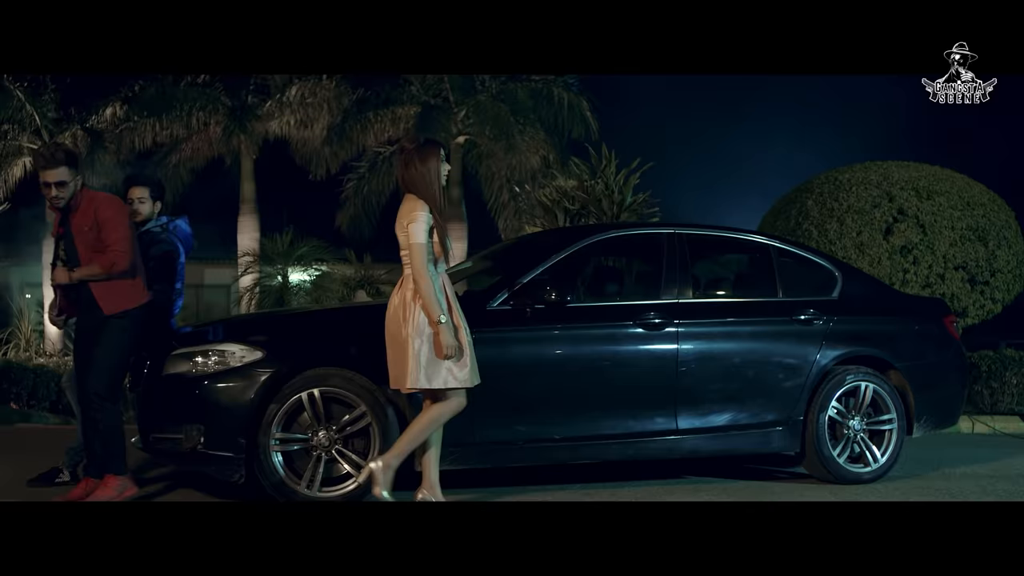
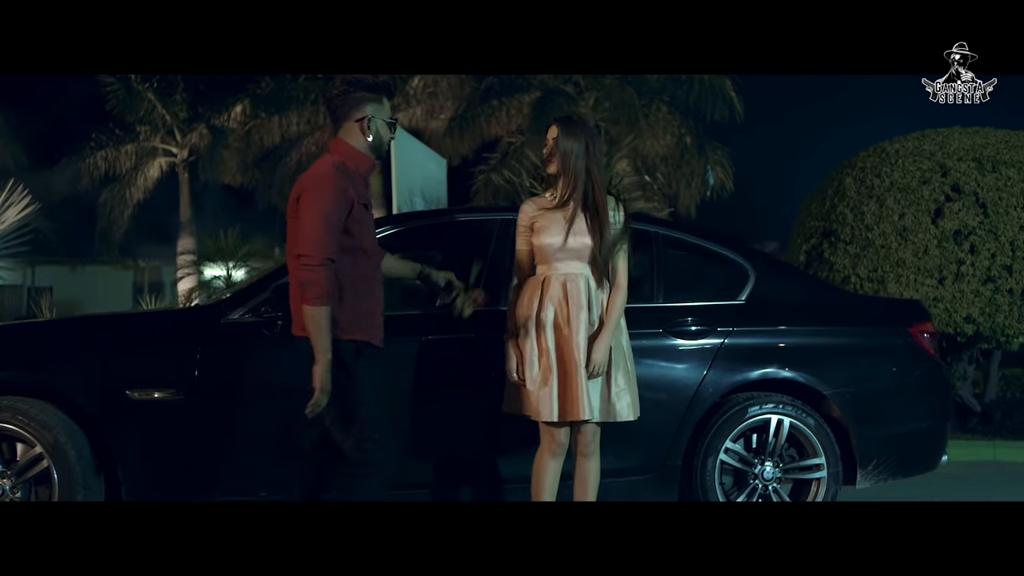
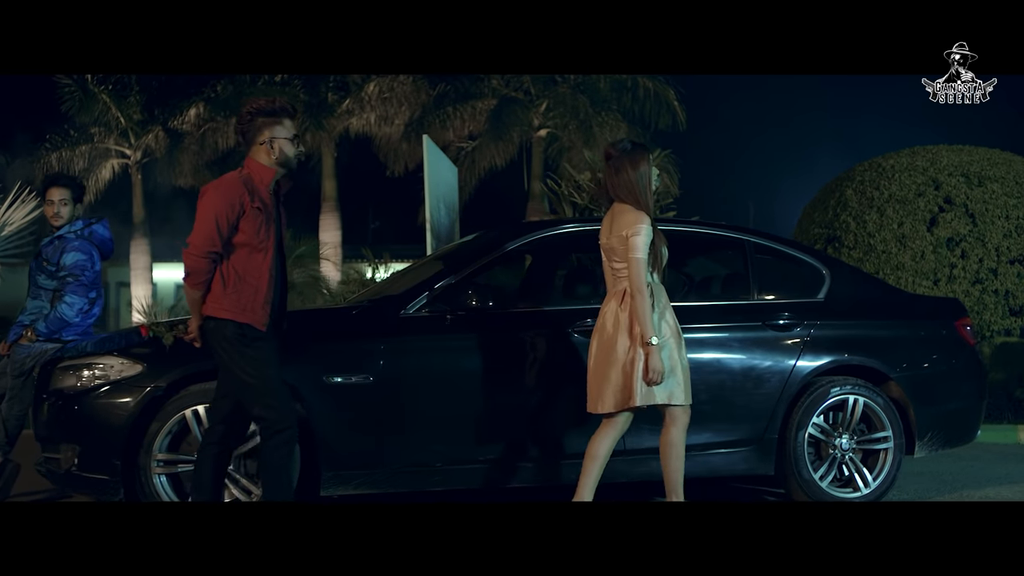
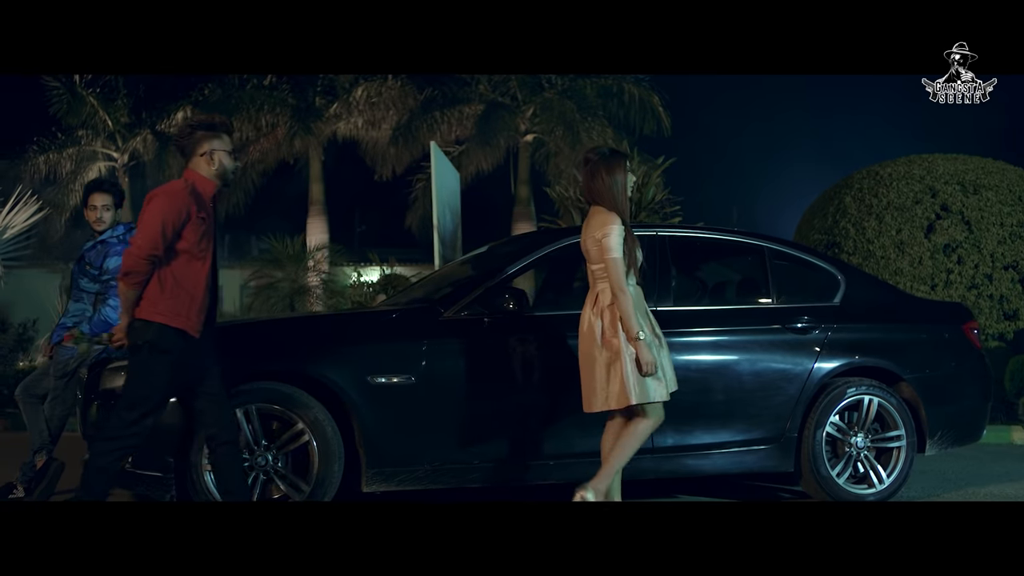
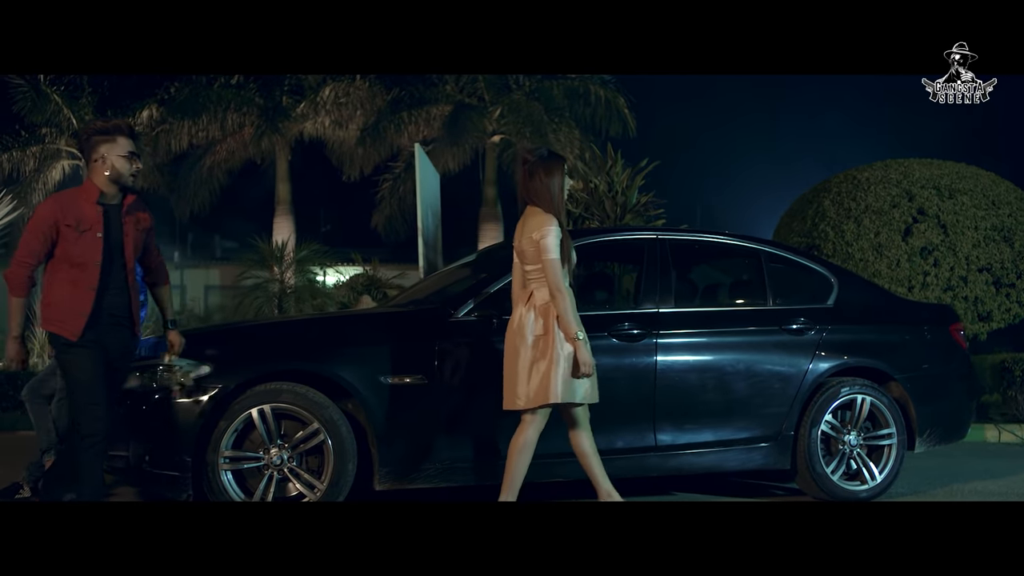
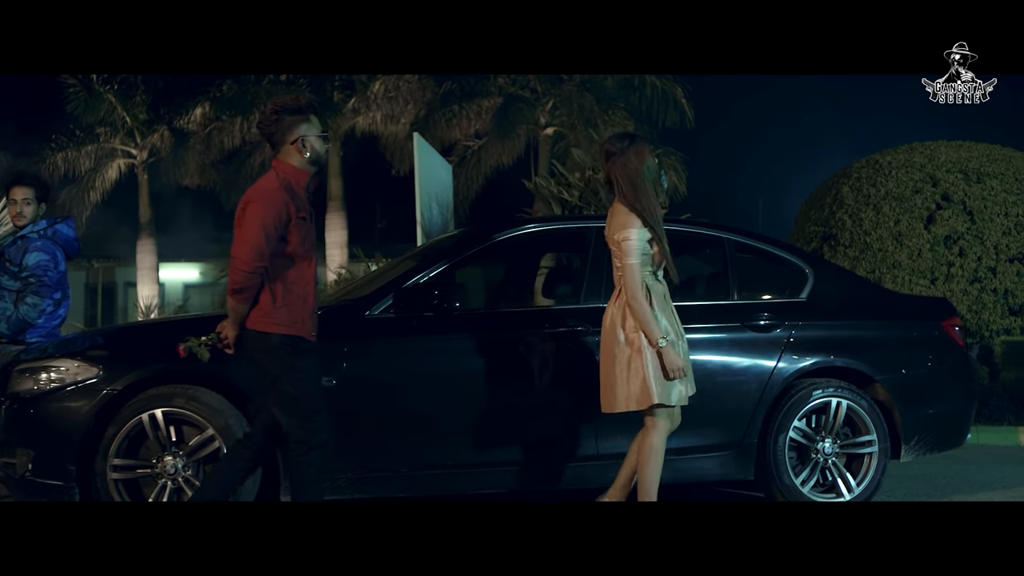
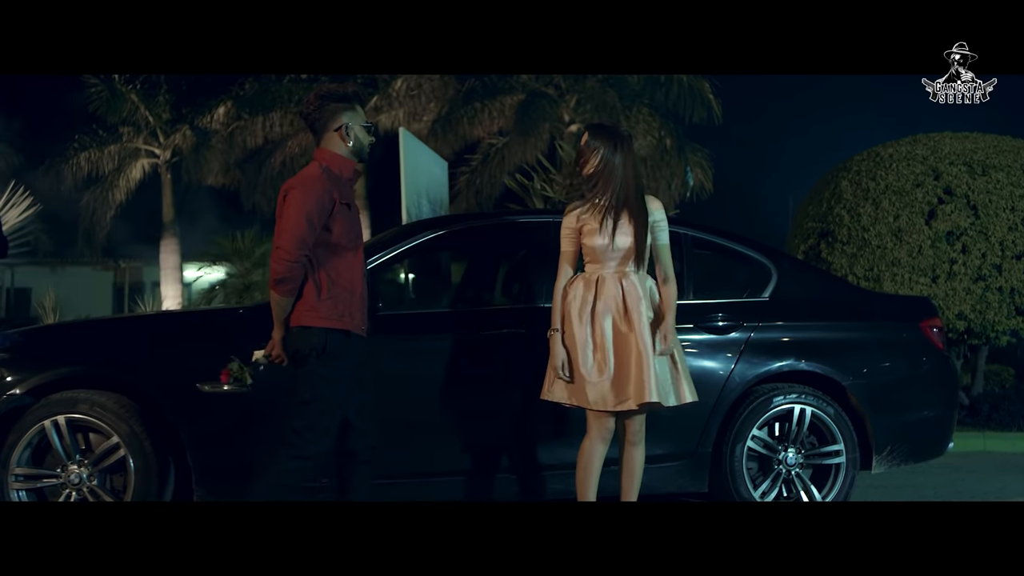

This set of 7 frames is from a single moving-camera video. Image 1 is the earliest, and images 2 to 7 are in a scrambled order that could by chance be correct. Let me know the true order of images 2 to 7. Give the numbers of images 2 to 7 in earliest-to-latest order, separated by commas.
5, 4, 3, 6, 7, 2
